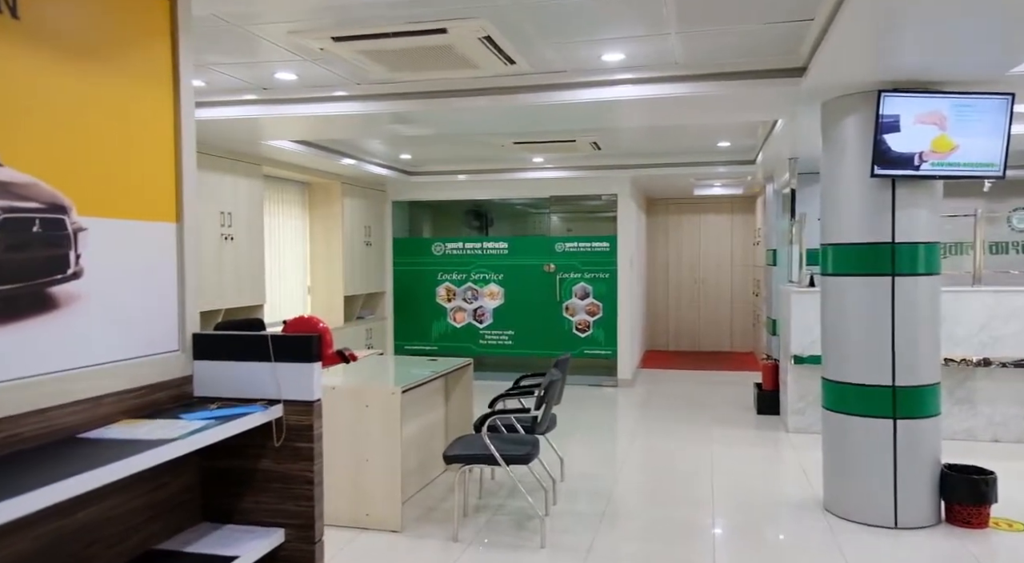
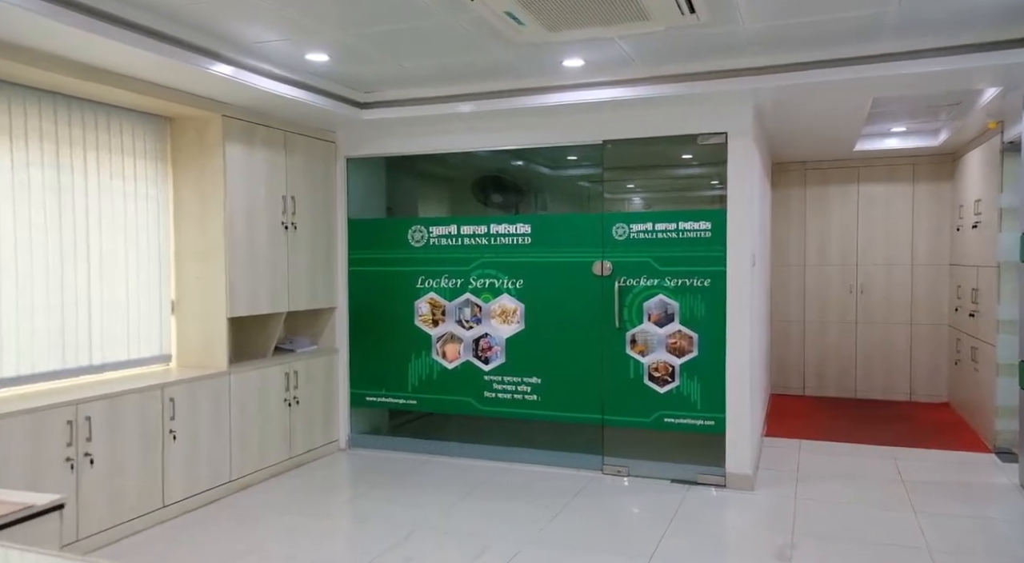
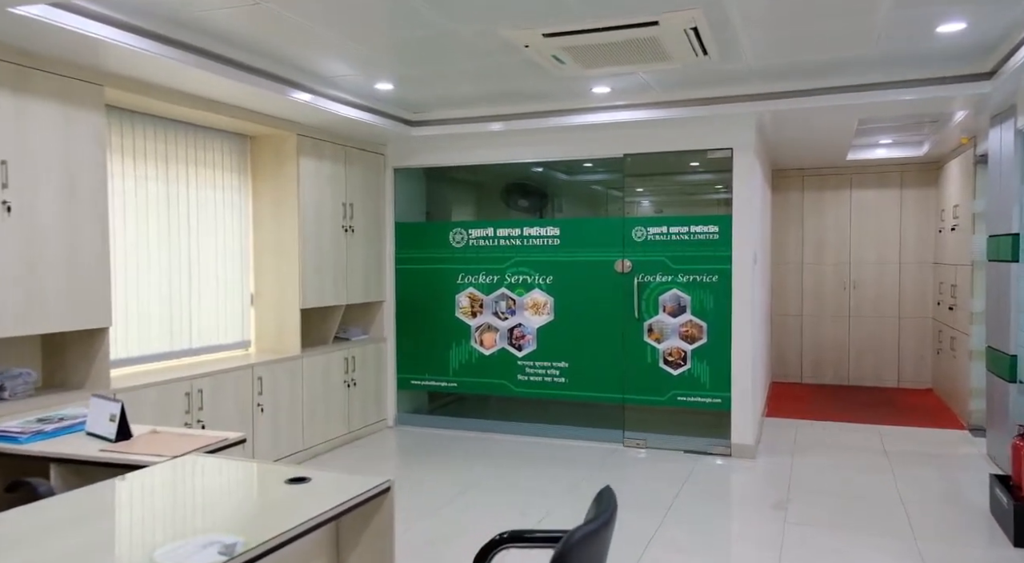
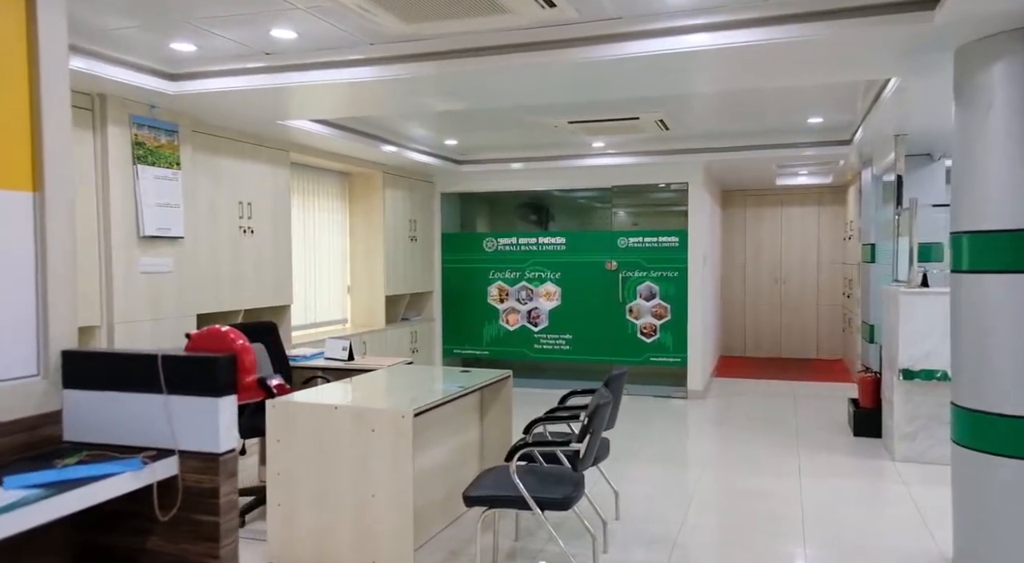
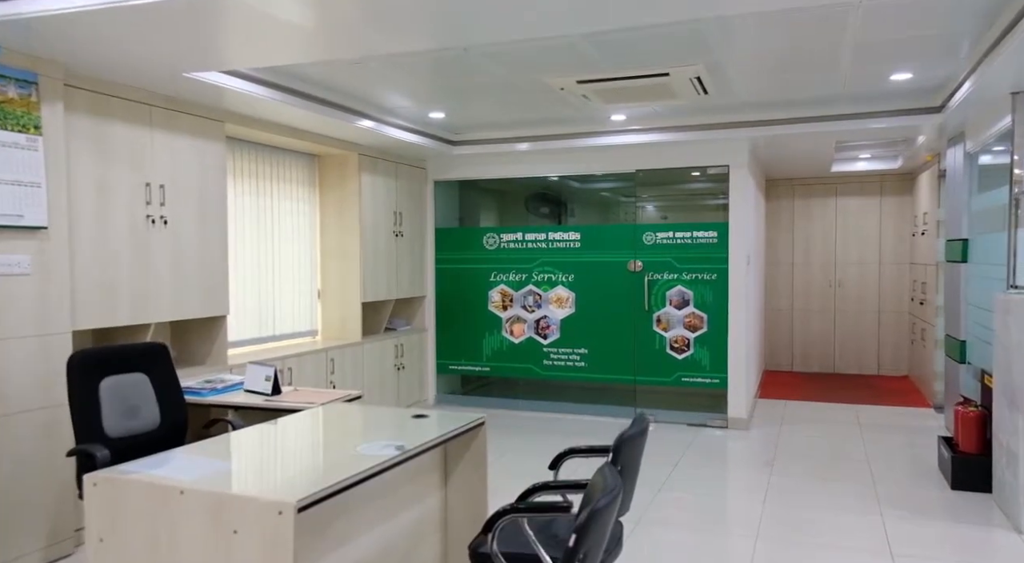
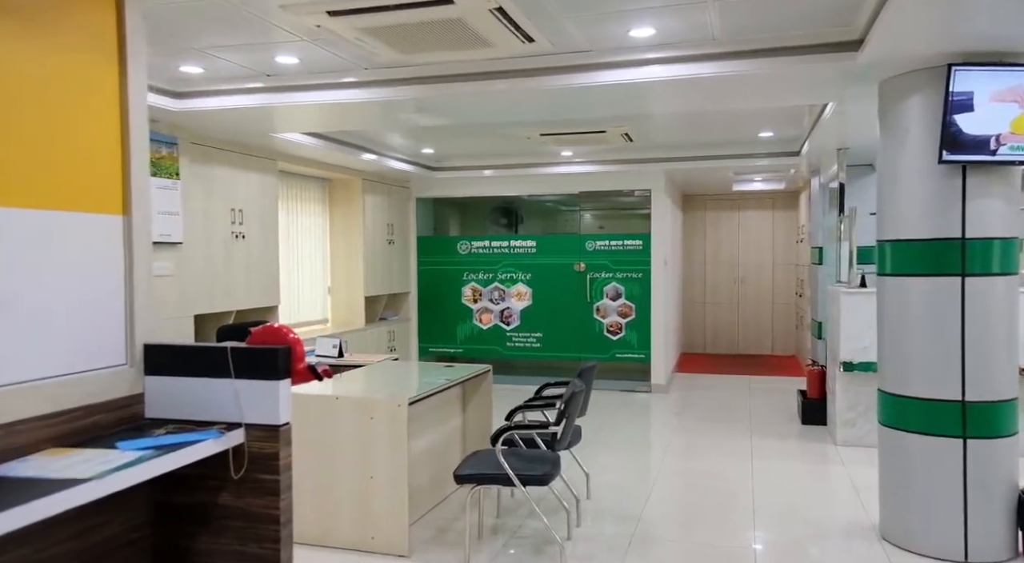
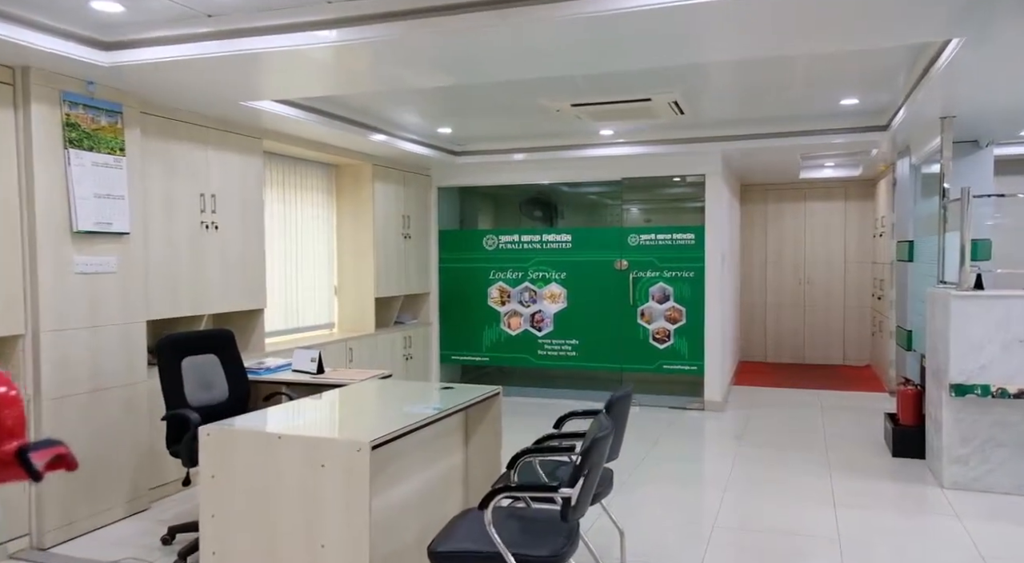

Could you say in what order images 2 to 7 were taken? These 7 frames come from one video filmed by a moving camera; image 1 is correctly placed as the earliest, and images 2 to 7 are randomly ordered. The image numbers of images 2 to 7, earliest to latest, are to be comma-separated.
6, 4, 7, 5, 3, 2
